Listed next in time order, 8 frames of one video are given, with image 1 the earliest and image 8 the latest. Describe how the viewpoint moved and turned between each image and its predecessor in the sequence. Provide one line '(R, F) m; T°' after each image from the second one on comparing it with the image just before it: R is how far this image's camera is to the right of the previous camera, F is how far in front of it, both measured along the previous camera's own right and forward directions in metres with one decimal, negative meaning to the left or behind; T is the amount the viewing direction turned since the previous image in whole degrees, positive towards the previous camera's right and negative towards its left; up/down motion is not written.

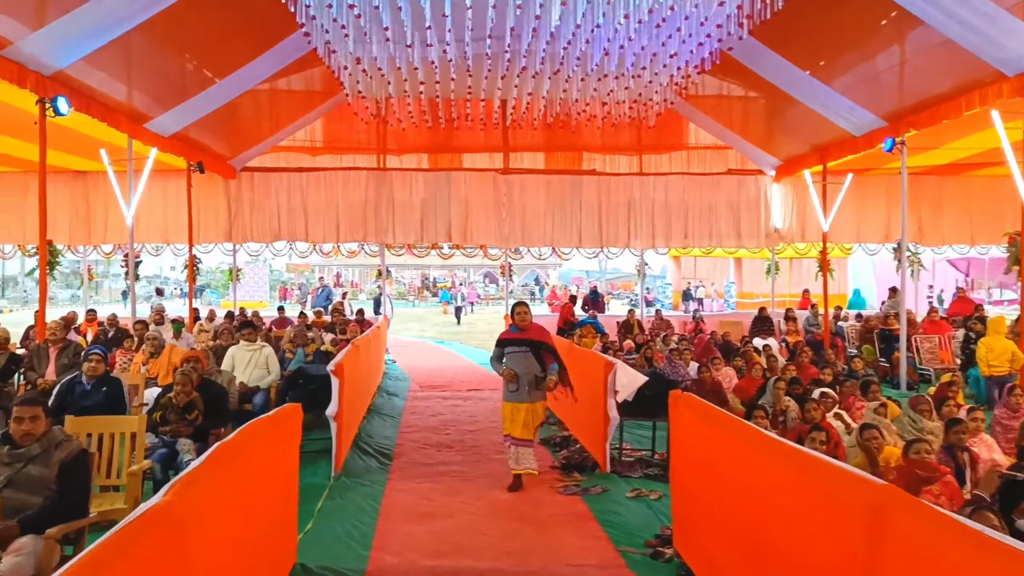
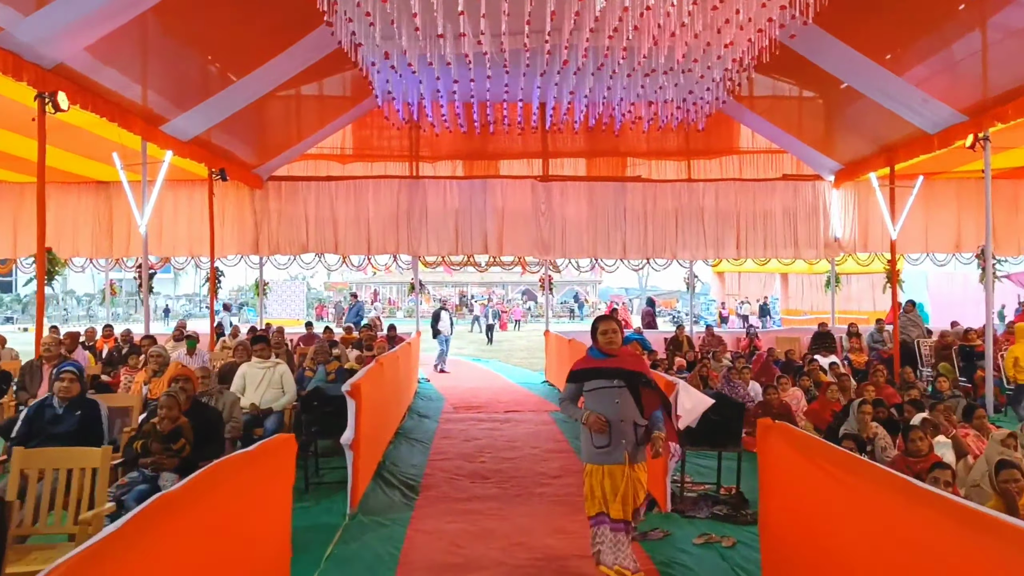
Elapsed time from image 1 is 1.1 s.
(0.0, +0.7) m; -2°
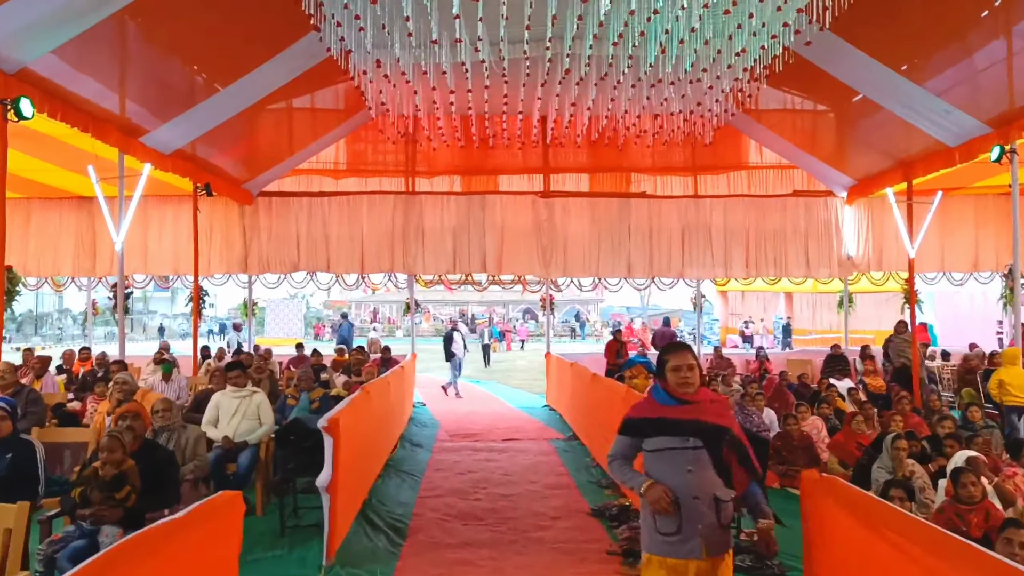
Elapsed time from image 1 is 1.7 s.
(0.0, +0.4) m; 0°
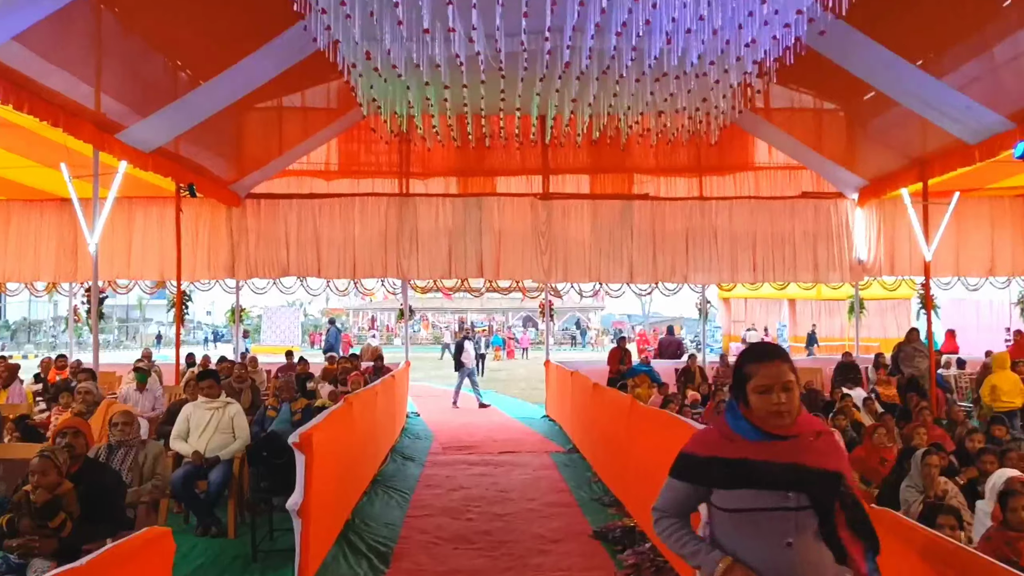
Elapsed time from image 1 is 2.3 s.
(0.0, +0.4) m; 0°
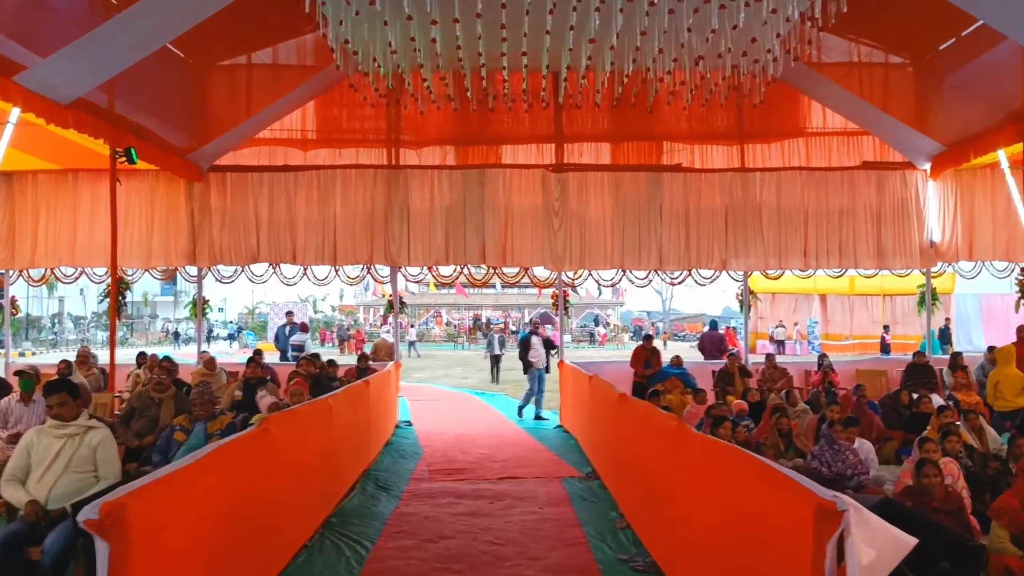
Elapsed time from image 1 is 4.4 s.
(+0.1, +1.5) m; -1°
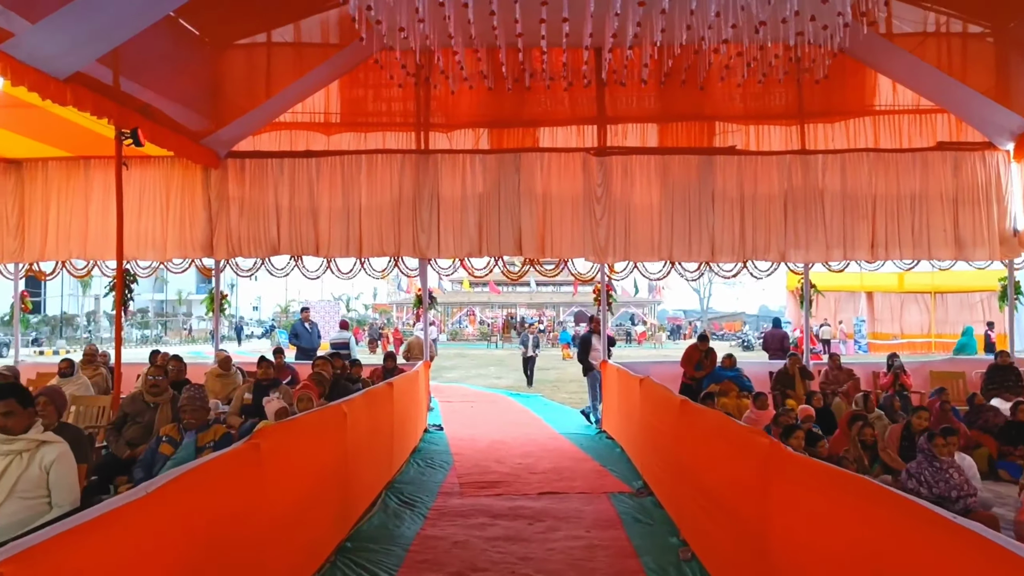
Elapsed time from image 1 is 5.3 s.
(0.0, +0.6) m; -2°
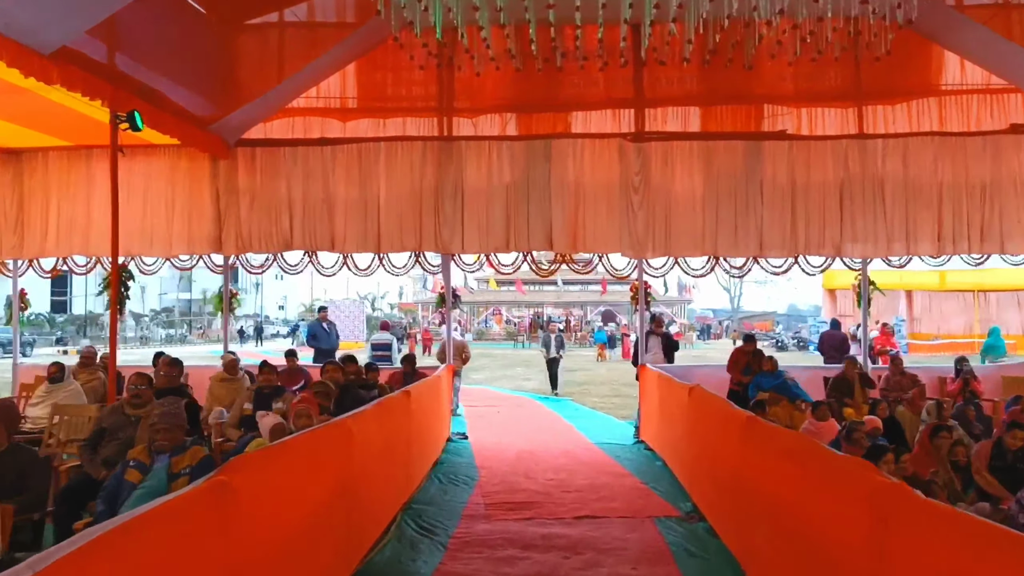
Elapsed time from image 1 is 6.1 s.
(0.0, +0.6) m; -2°
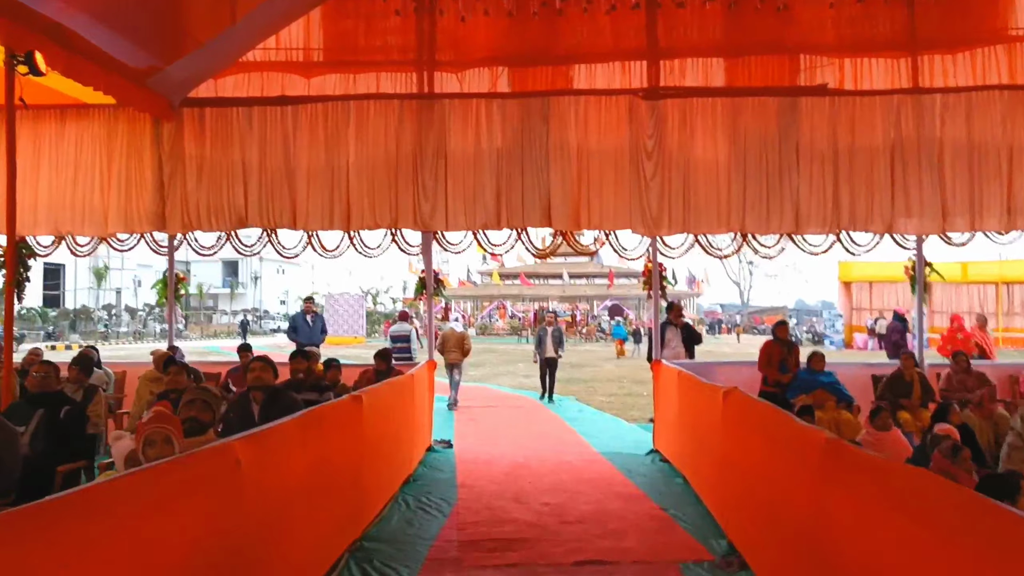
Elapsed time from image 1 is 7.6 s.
(+0.1, +1.1) m; 0°
